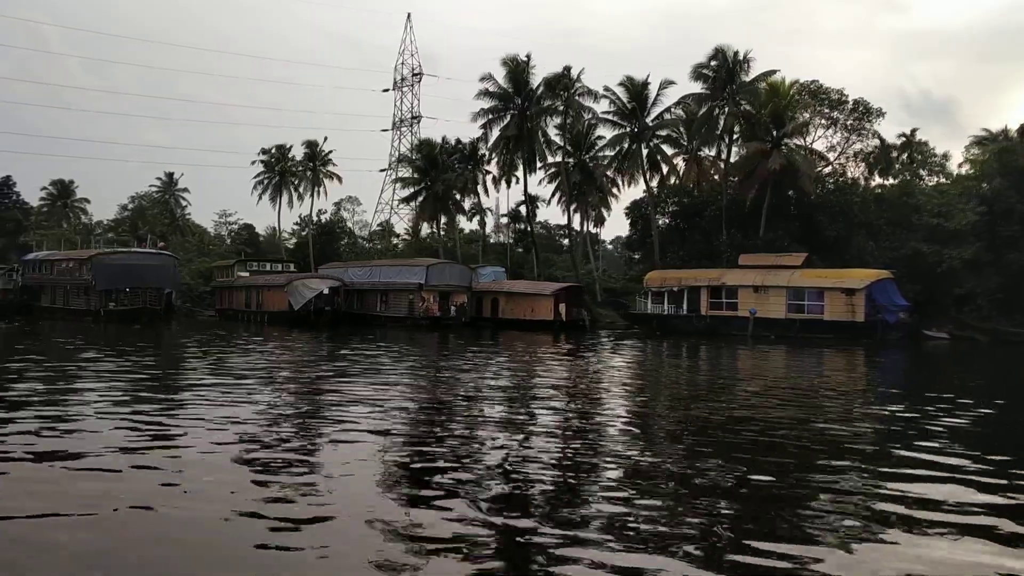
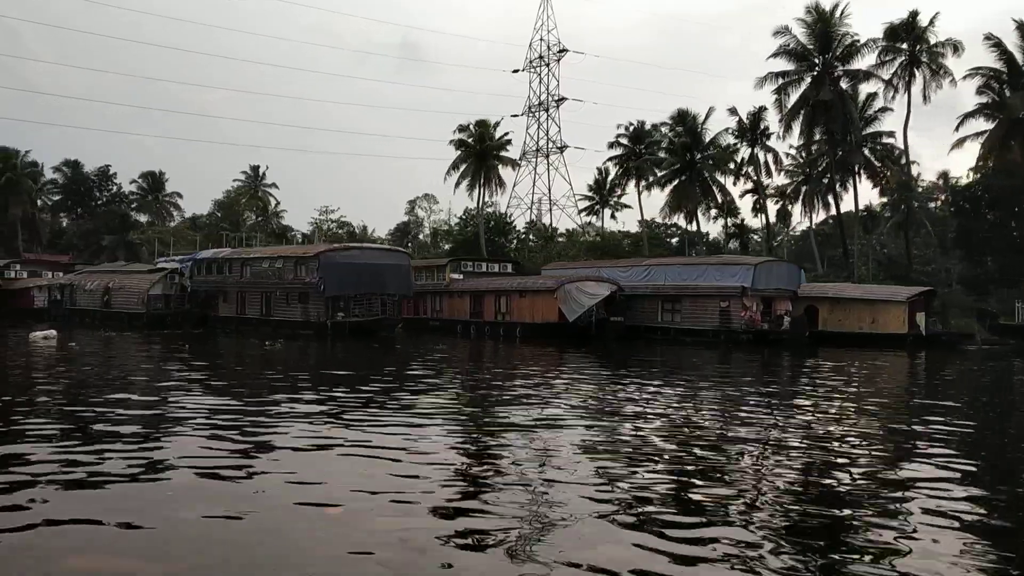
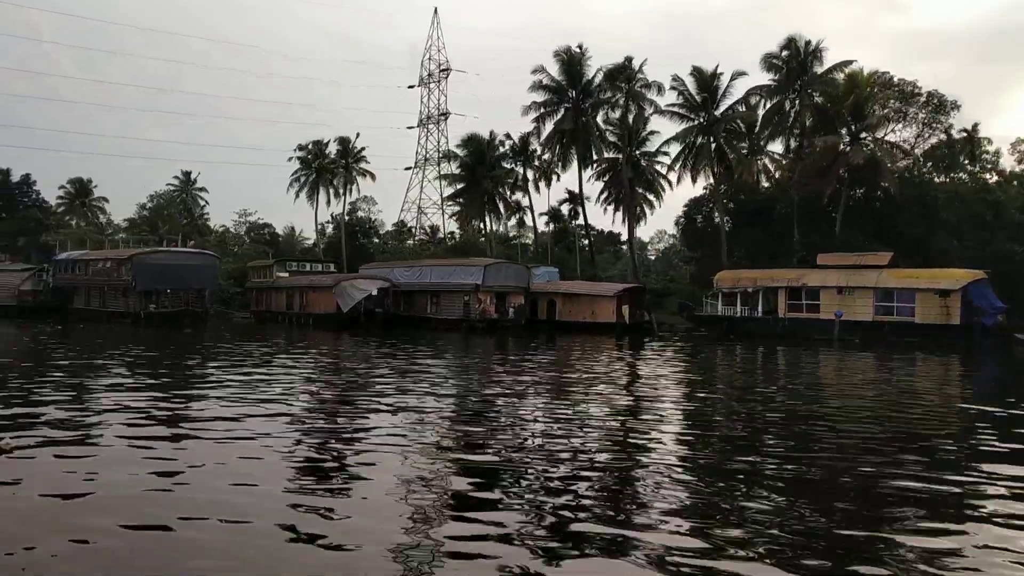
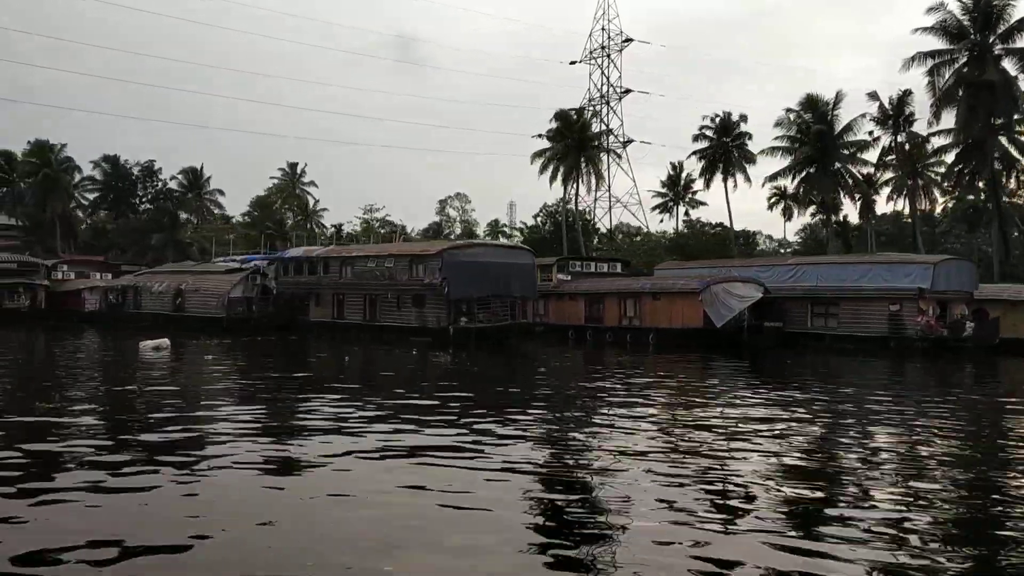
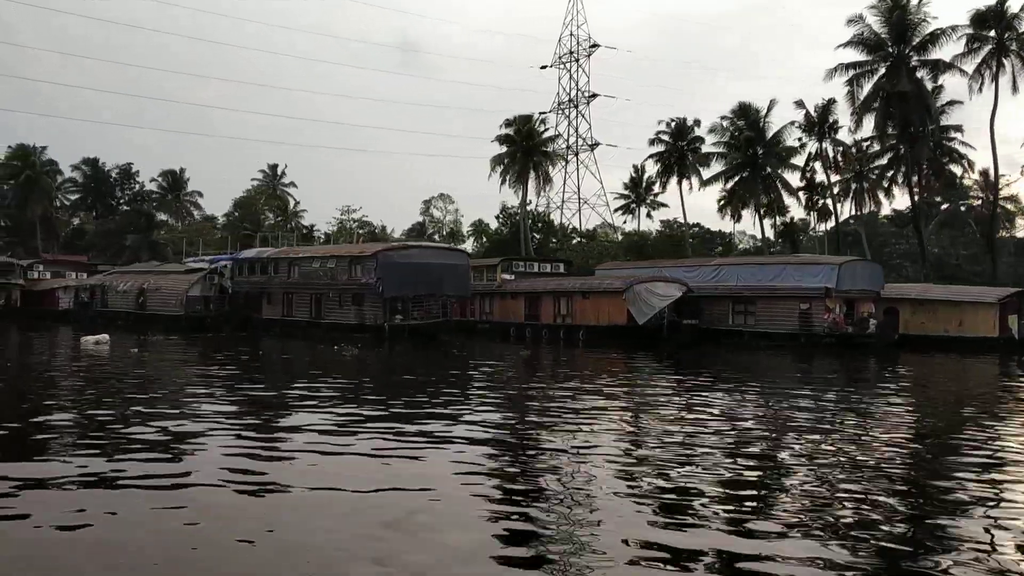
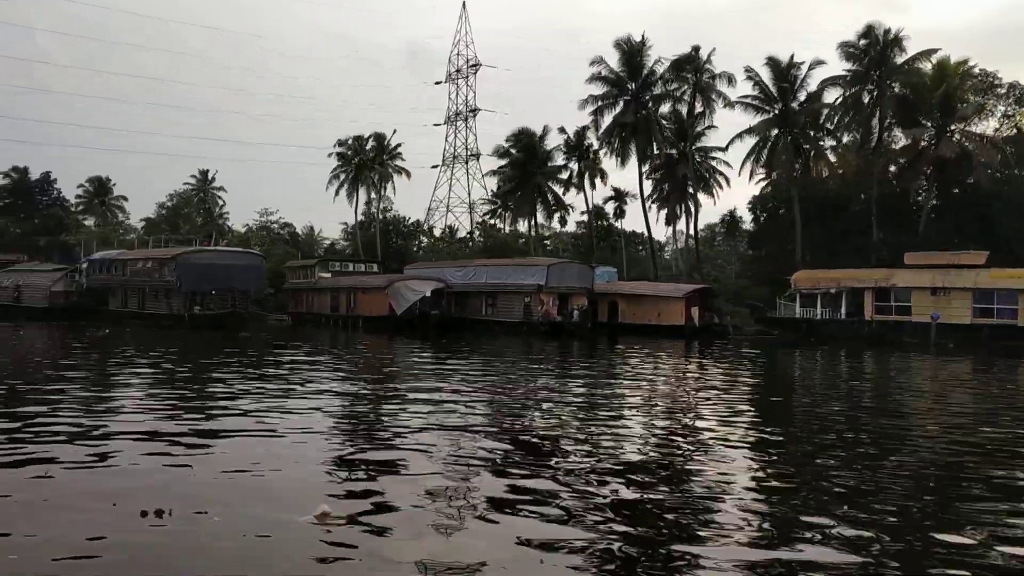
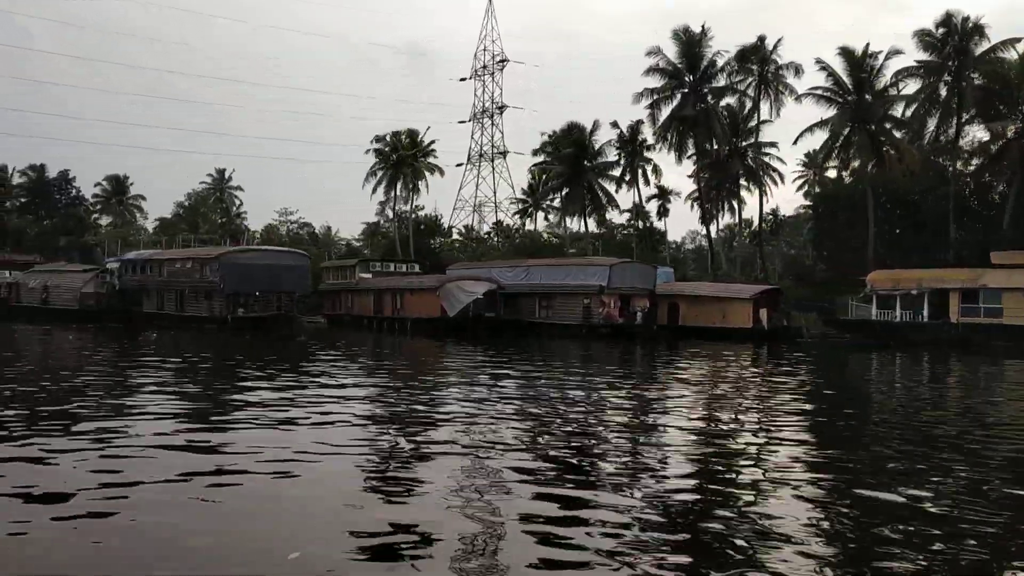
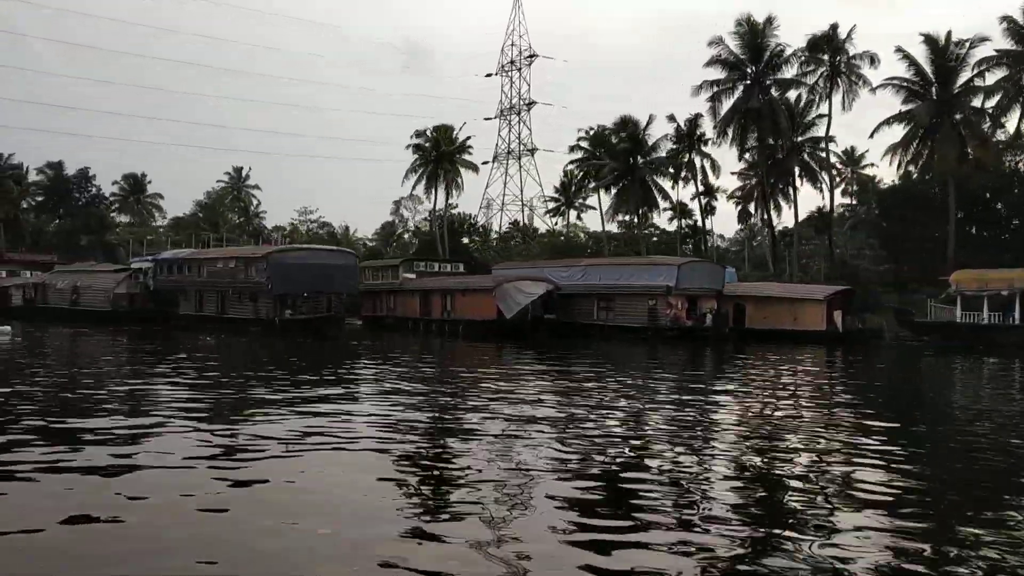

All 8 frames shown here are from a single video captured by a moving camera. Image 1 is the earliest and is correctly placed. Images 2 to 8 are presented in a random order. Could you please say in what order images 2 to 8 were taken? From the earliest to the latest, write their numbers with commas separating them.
3, 6, 7, 8, 2, 5, 4
